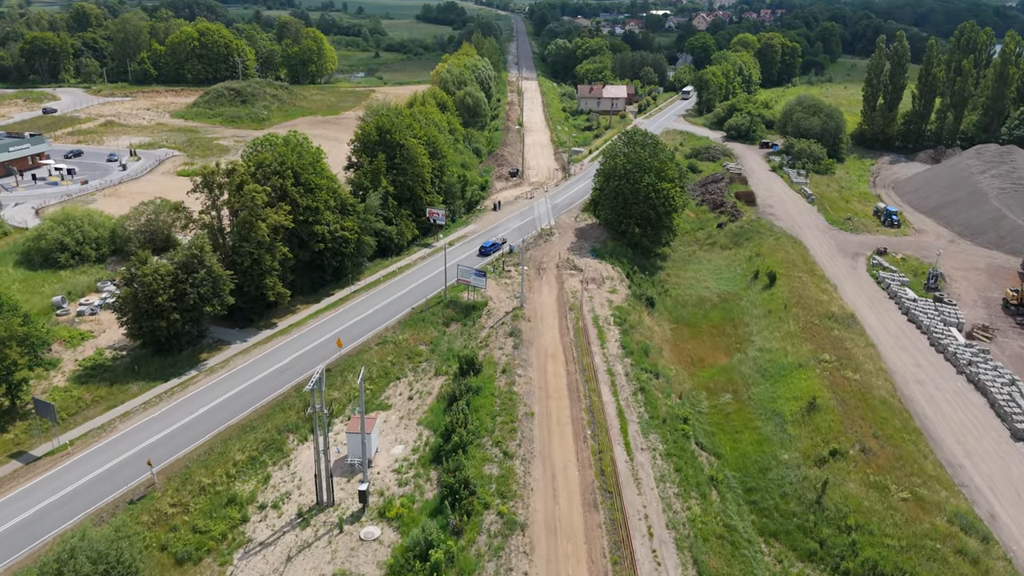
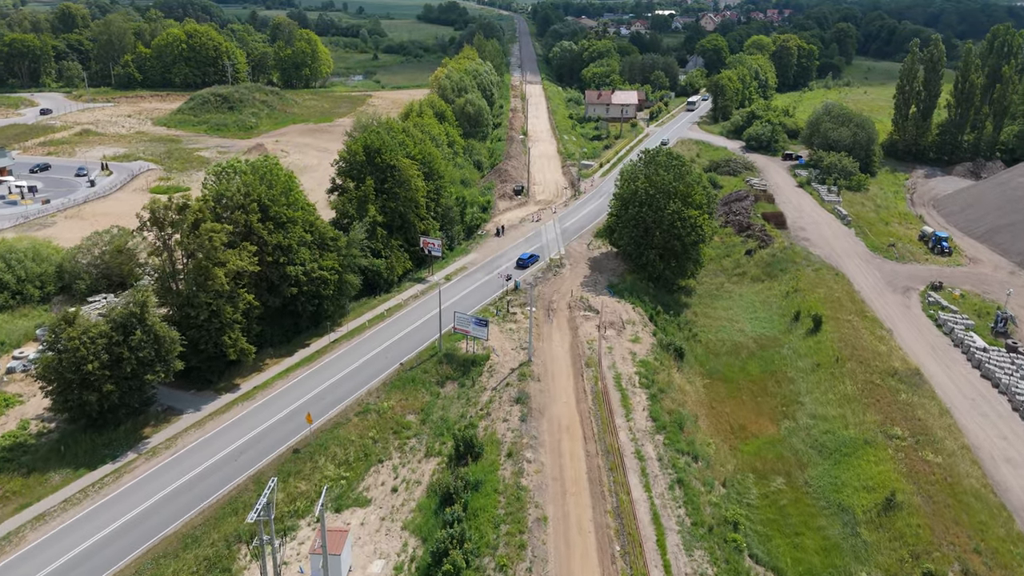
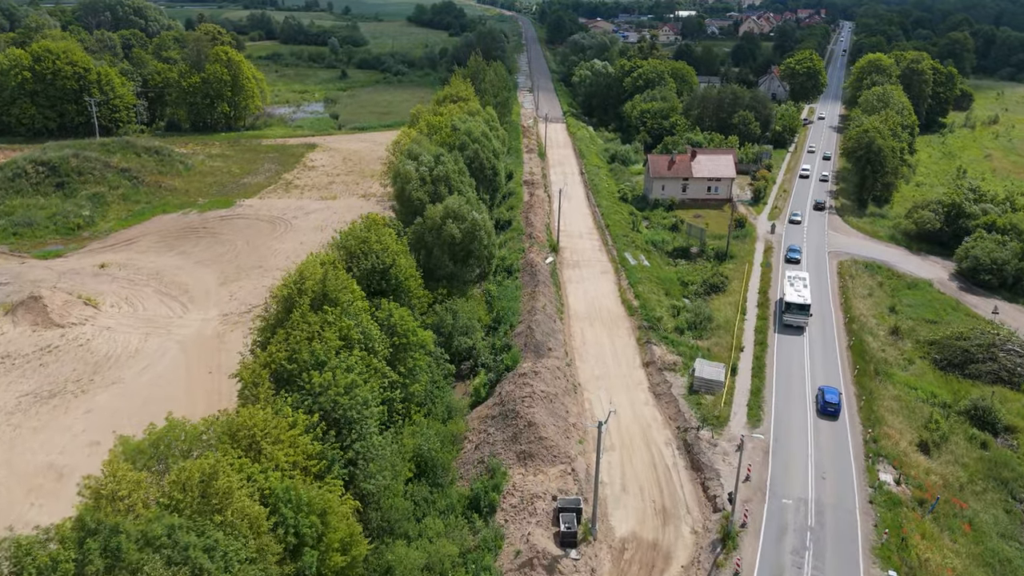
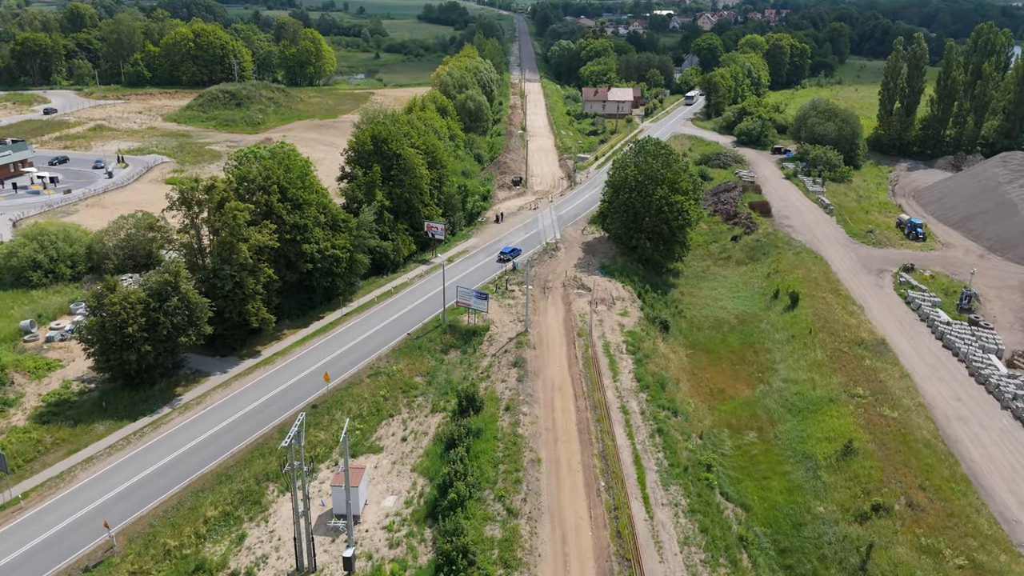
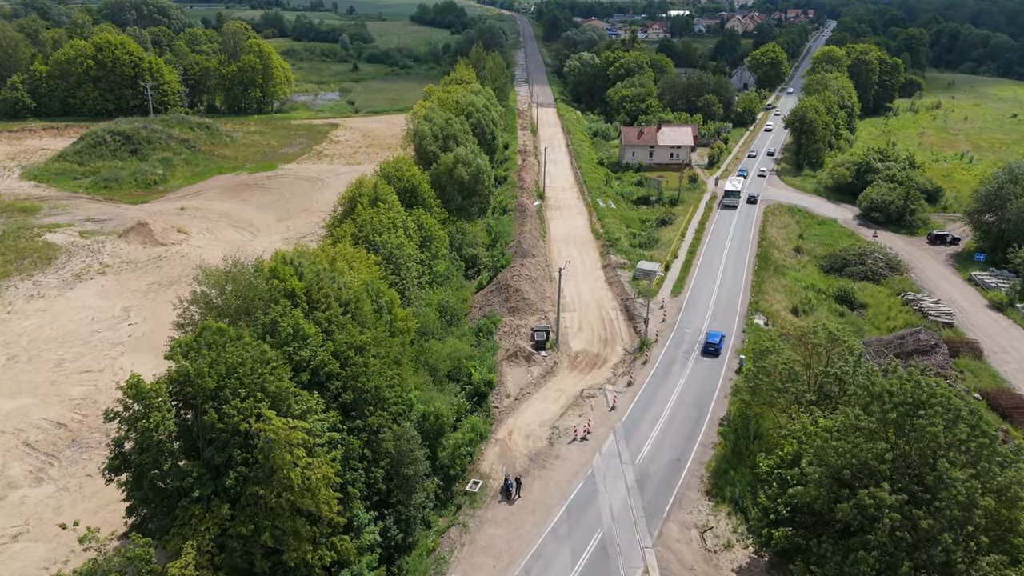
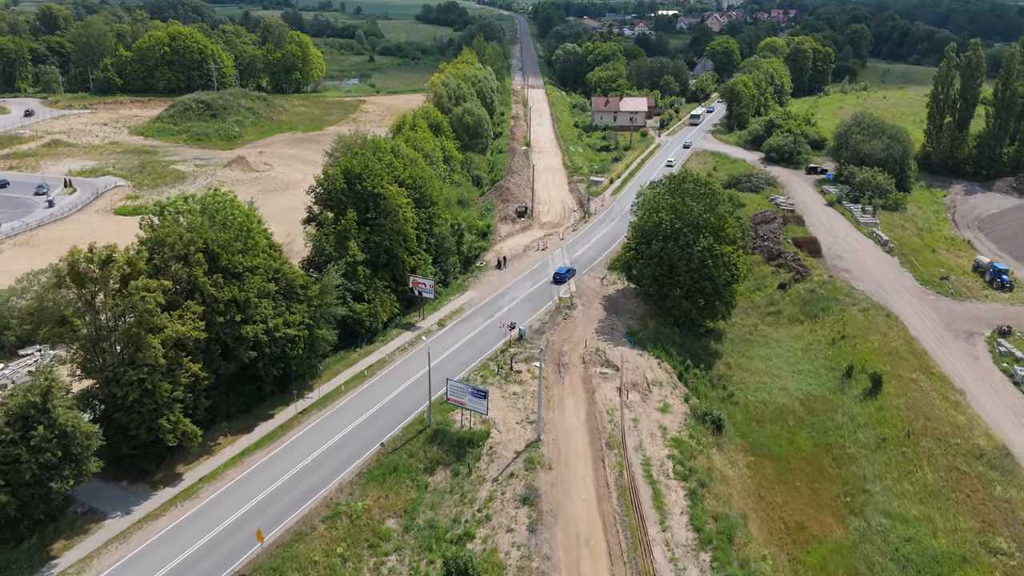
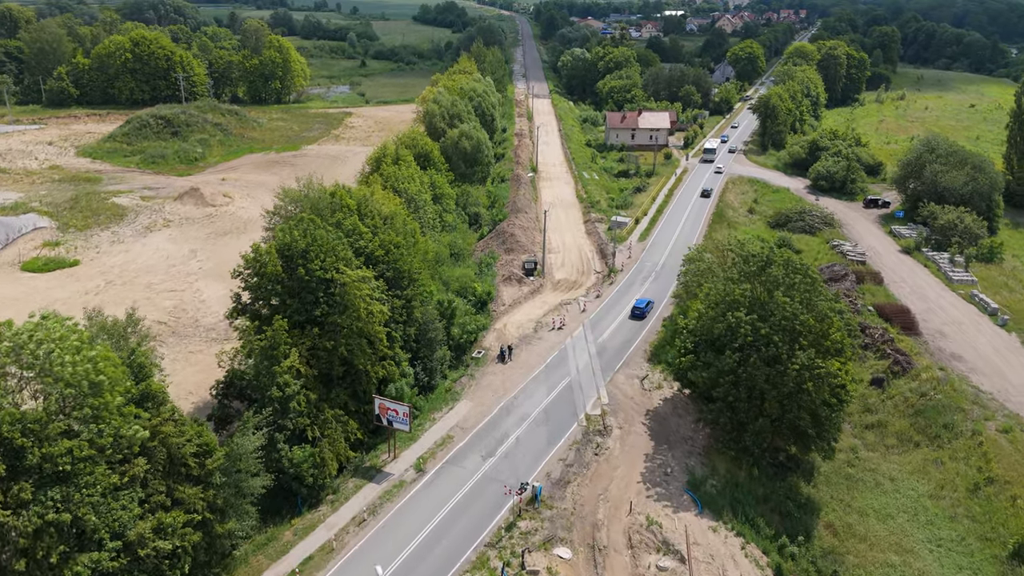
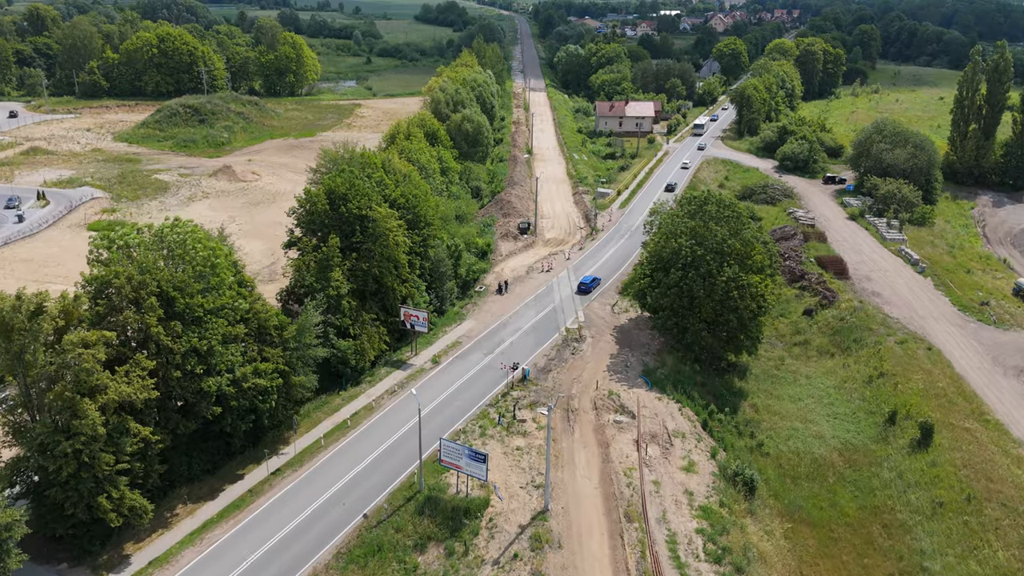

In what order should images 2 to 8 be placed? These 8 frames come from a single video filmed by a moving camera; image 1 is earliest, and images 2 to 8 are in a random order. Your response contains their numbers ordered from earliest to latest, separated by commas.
4, 2, 6, 8, 7, 5, 3
